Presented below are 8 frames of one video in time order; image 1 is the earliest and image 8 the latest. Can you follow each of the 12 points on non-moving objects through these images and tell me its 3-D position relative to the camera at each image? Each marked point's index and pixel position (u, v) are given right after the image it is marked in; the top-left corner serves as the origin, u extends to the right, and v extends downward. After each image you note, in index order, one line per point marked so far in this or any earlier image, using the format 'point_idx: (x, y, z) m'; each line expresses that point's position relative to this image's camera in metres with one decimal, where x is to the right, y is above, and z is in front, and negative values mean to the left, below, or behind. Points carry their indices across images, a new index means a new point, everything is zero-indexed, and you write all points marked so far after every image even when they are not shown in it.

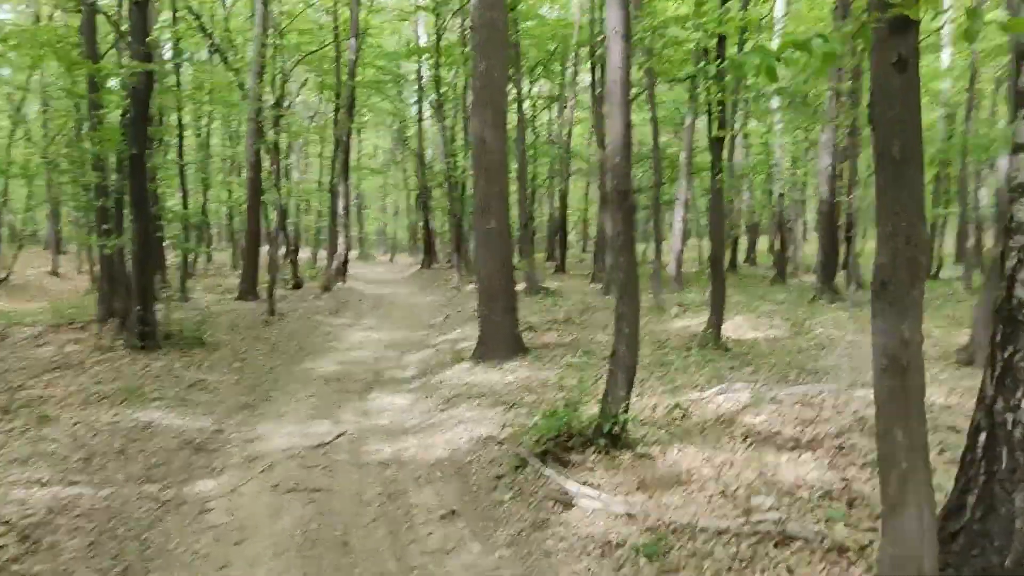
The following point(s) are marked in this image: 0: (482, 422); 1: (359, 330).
0: (-0.2, -0.9, +5.8) m
1: (-2.3, -0.6, +13.3) m
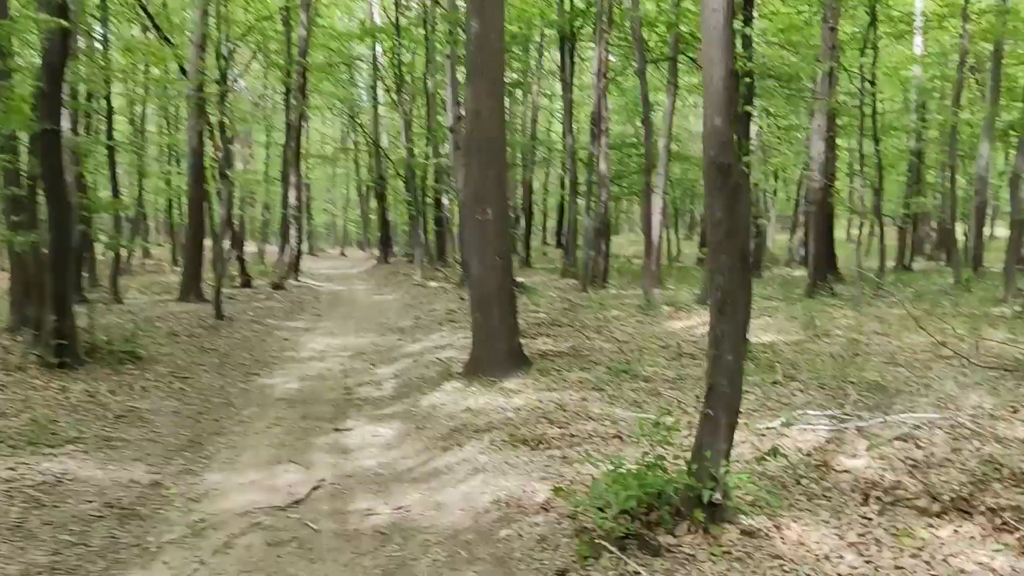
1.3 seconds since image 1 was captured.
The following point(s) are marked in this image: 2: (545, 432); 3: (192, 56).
0: (0.0, -0.9, +4.5) m
1: (-2.6, -0.6, +11.9) m
2: (+0.2, -0.9, +5.2) m
3: (-4.6, +3.3, +12.7) m
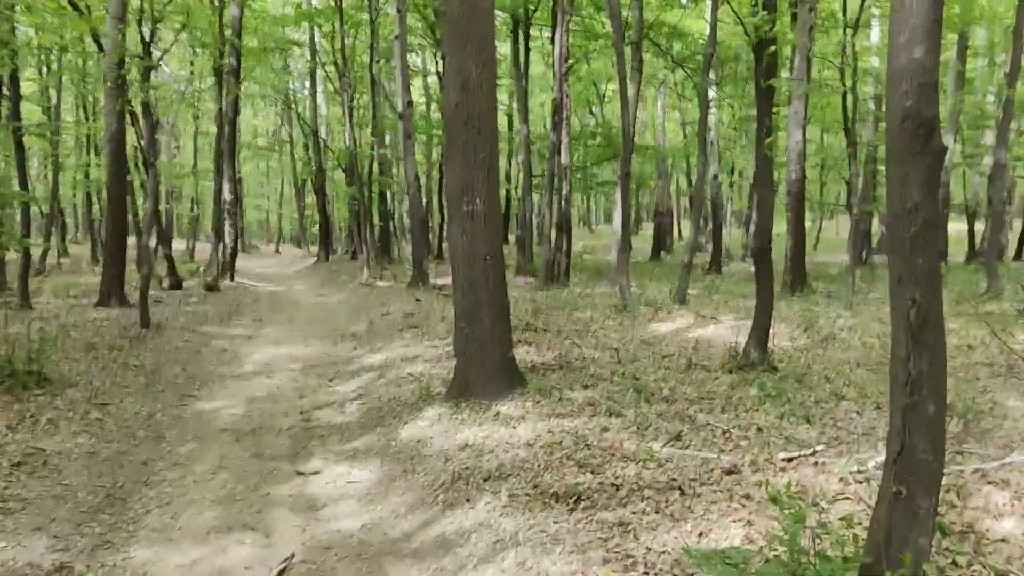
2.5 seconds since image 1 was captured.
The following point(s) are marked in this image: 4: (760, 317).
0: (+0.1, -1.0, +3.3) m
1: (-3.0, -0.7, +10.5) m
2: (+0.3, -0.9, +4.1) m
3: (-5.1, +3.3, +11.2) m
4: (+1.9, -0.2, +6.8) m
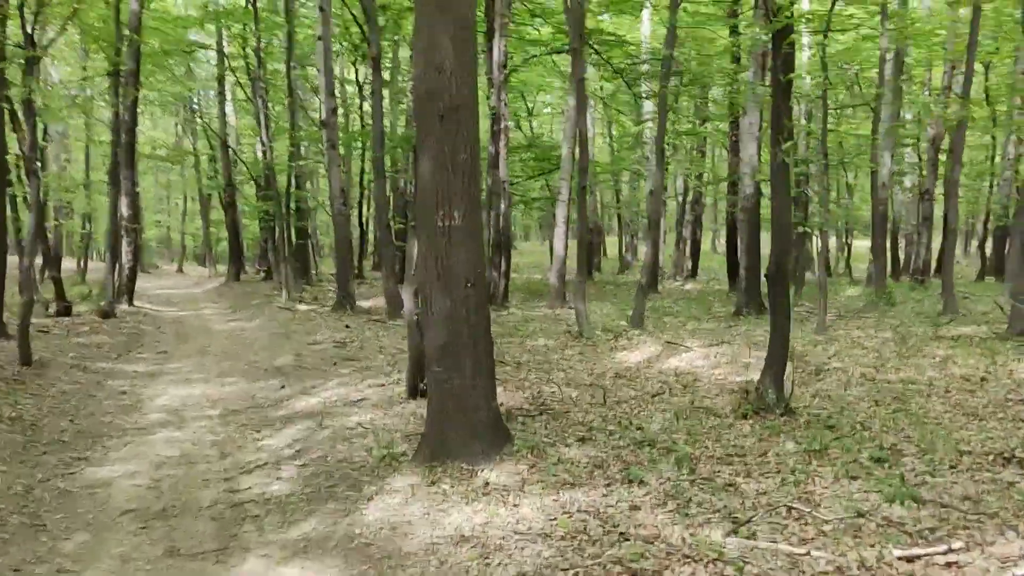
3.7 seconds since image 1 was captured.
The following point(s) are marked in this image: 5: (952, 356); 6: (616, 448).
0: (+0.3, -1.1, +2.2) m
1: (-3.5, -1.0, +9.0) m
2: (+0.4, -1.0, +3.0) m
3: (-5.7, +3.0, +9.5) m
4: (+1.8, -0.4, +5.9) m
5: (+4.3, -0.7, +8.5) m
6: (+0.6, -0.9, +5.1) m
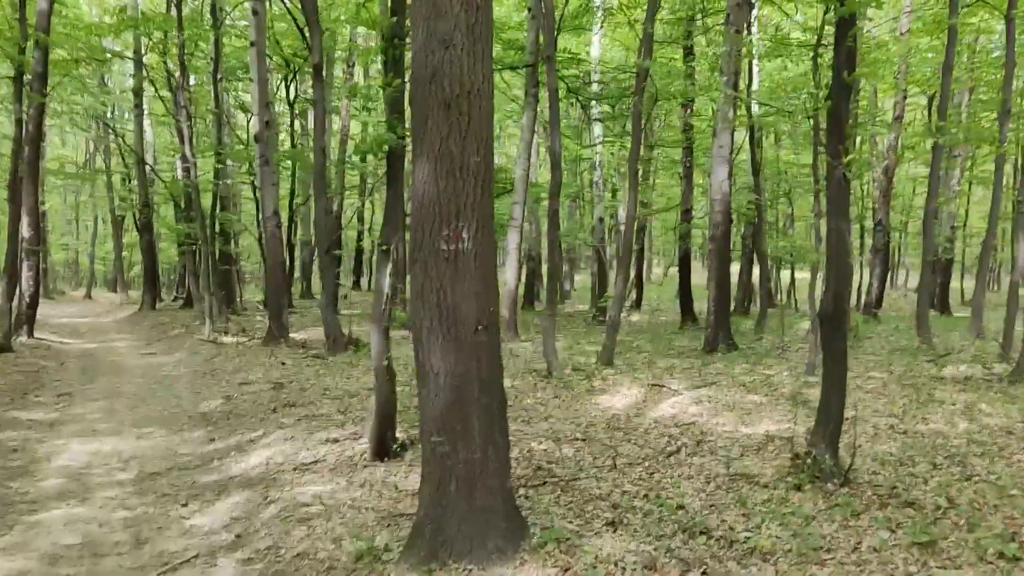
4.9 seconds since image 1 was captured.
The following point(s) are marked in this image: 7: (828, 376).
0: (+0.6, -1.2, +1.0) m
1: (-3.8, -1.3, +7.5) m
2: (+0.7, -1.2, +1.8) m
3: (-6.0, +2.7, +8.0) m
4: (+1.8, -0.6, +4.8) m
5: (+4.0, -1.0, +7.7) m
6: (+0.7, -1.1, +3.9) m
7: (+1.8, -0.5, +4.9) m
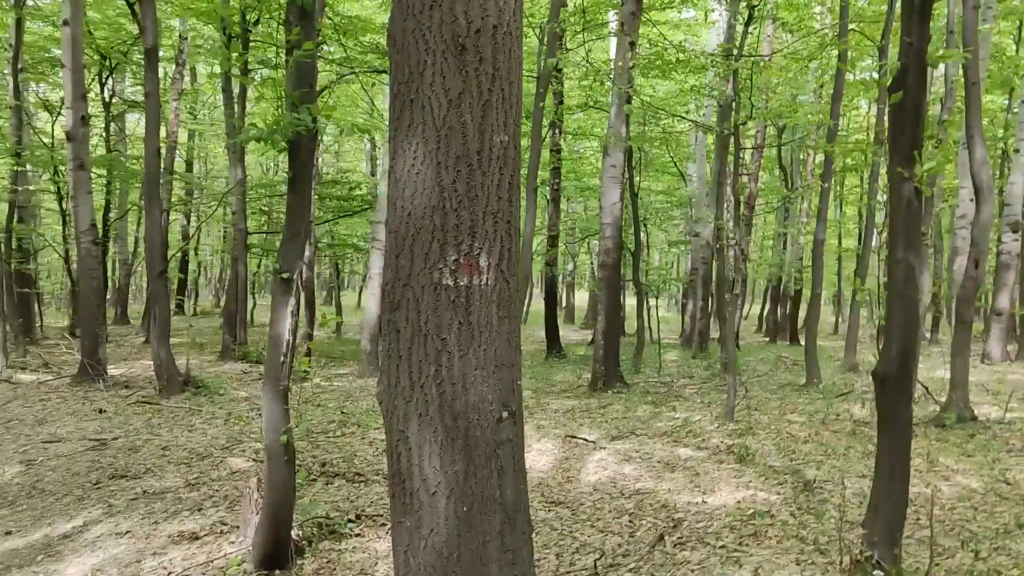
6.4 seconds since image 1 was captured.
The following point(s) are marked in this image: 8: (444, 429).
0: (+1.3, -1.3, -0.2) m
1: (-4.3, -1.5, +5.3) m
2: (+1.2, -1.3, +0.5) m
3: (-6.5, +2.5, +5.4) m
4: (+1.6, -0.9, +3.7) m
5: (+3.3, -1.3, +7.0) m
6: (+0.7, -1.3, +2.6) m
7: (+1.6, -0.7, +3.8) m
8: (-0.2, -0.4, +2.2) m
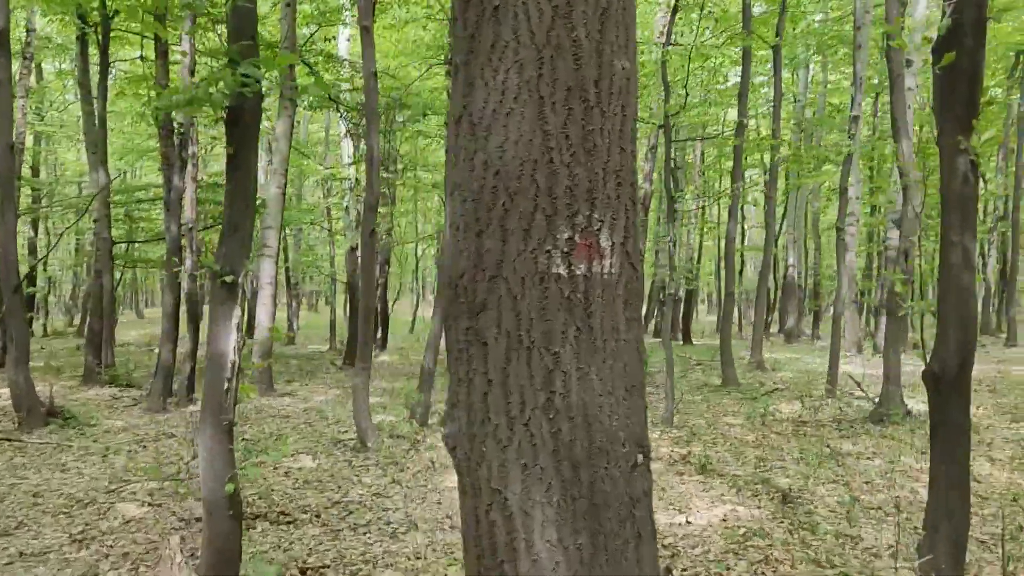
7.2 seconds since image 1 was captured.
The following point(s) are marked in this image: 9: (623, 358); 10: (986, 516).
0: (+1.9, -1.3, -0.7) m
1: (-4.4, -1.6, +3.9) m
2: (+1.7, -1.2, 0.0) m
3: (-6.7, +2.3, +3.7) m
4: (+1.7, -0.8, +3.2) m
5: (+2.9, -1.3, +6.7) m
6: (+1.0, -1.3, +2.0) m
7: (+1.6, -0.7, +3.3) m
8: (+0.1, -0.3, +1.5) m
9: (+0.2, -0.1, +1.6) m
10: (+2.8, -1.3, +5.1) m
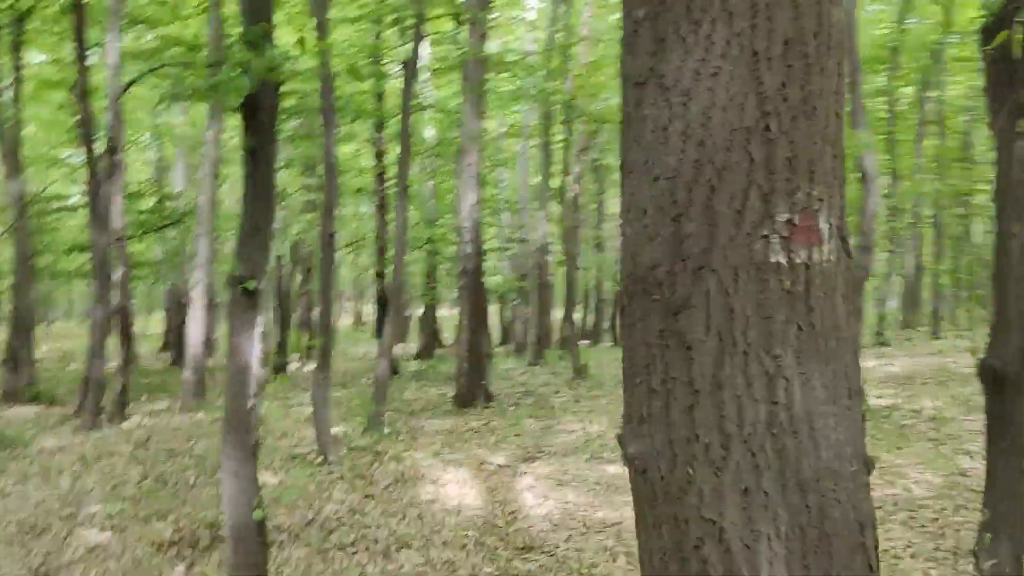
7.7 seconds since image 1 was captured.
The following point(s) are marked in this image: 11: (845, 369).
0: (+2.4, -1.2, -0.8) m
1: (-4.3, -1.7, +3.2) m
2: (+2.1, -1.2, -0.1) m
3: (-6.6, +2.2, +2.8) m
4: (+1.8, -0.8, +3.1) m
5: (+2.7, -1.2, +6.7) m
6: (+1.2, -1.2, +1.8) m
7: (+1.8, -0.6, +3.2) m
8: (+0.4, -0.3, +1.3) m
9: (+0.5, -0.1, +1.3) m
10: (+2.8, -1.2, +5.1) m
11: (+0.5, -0.1, +1.3) m
